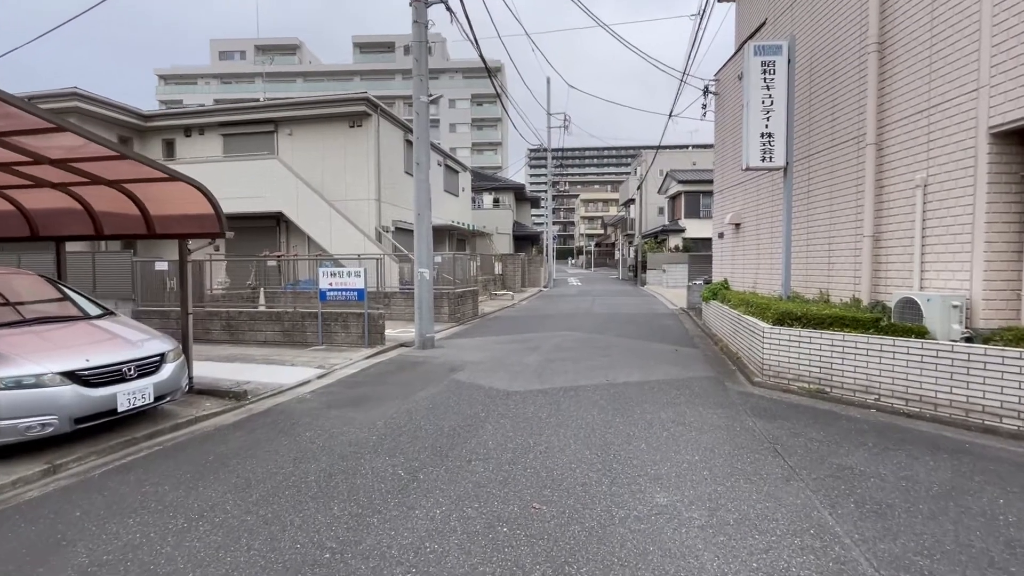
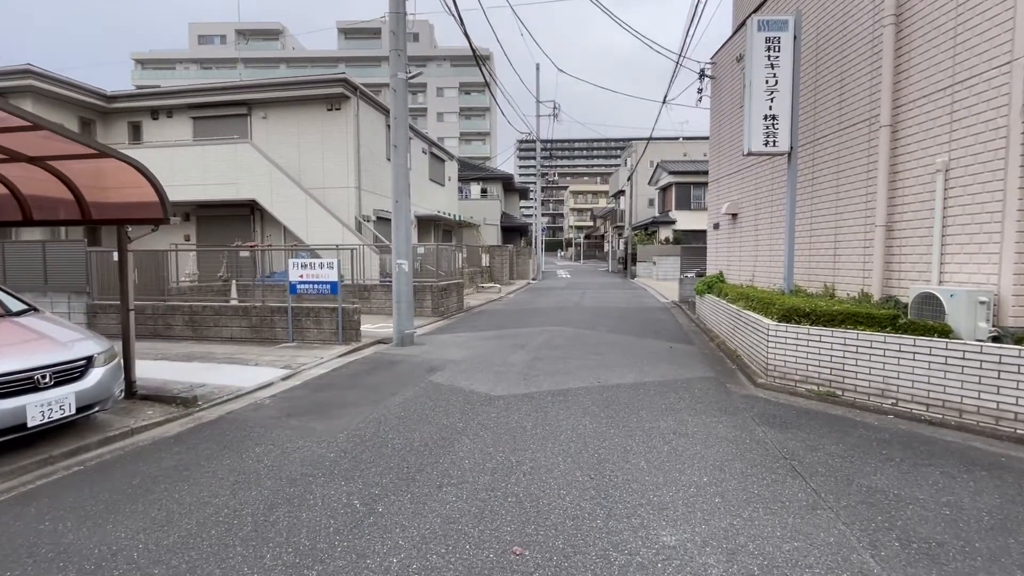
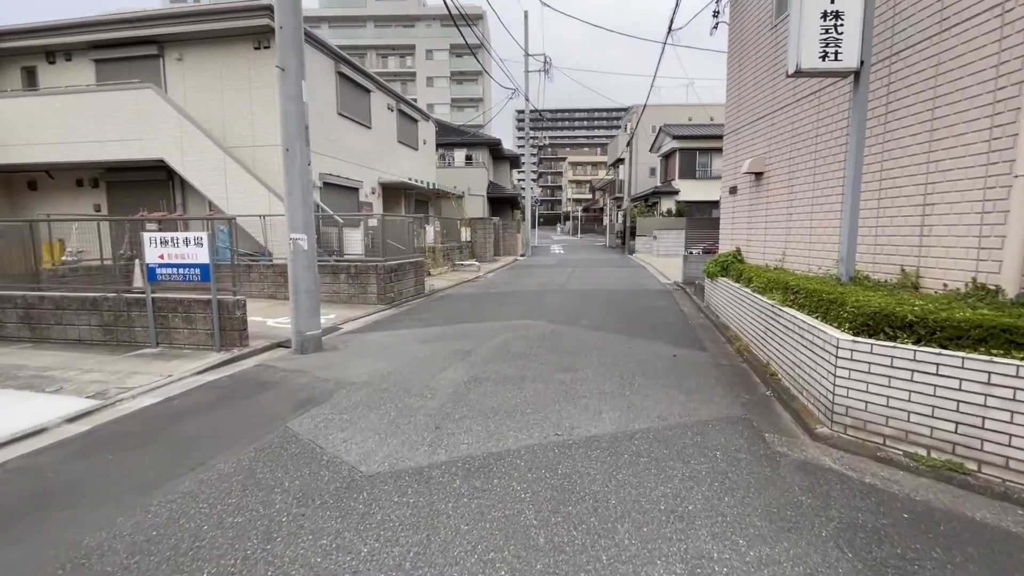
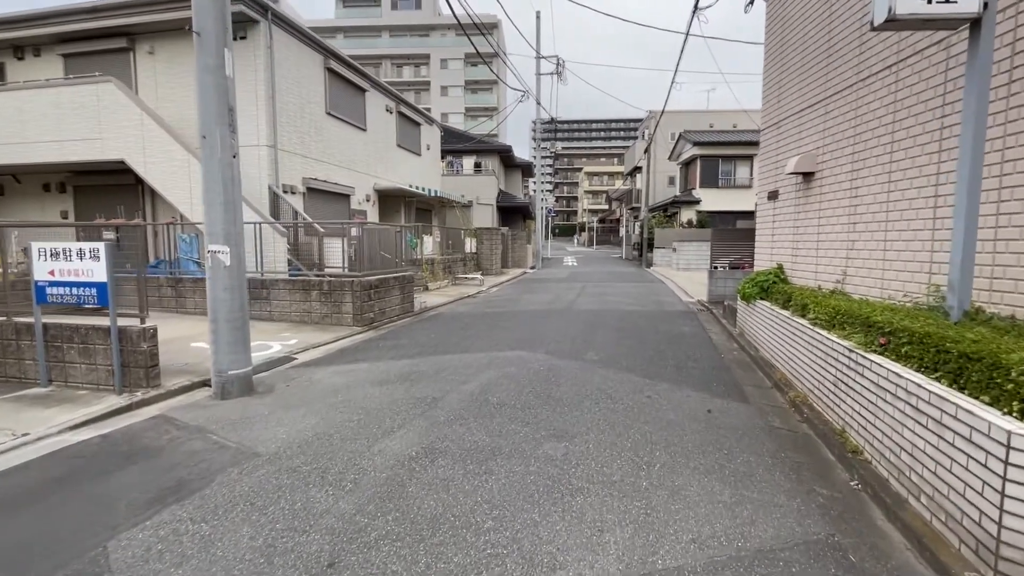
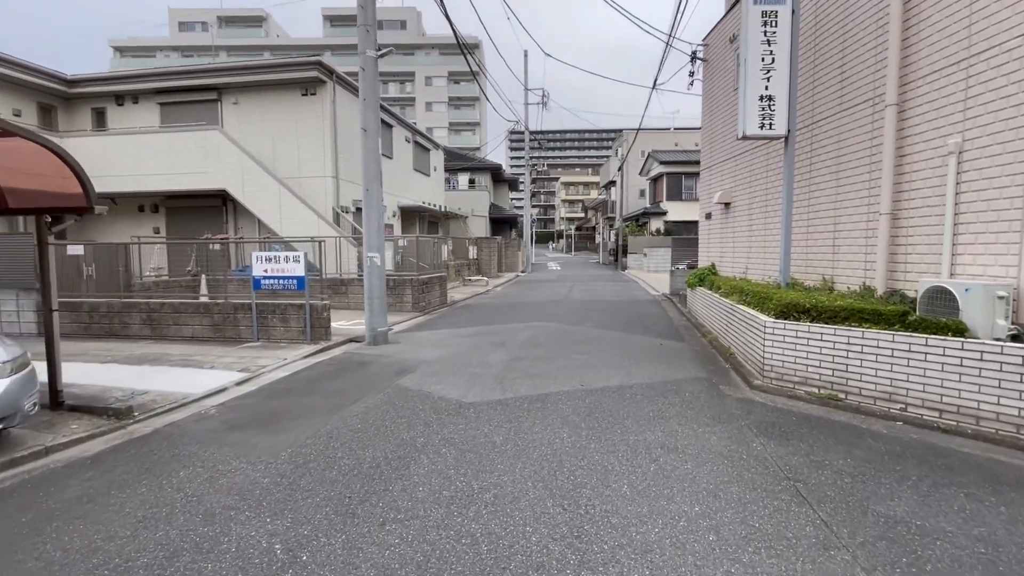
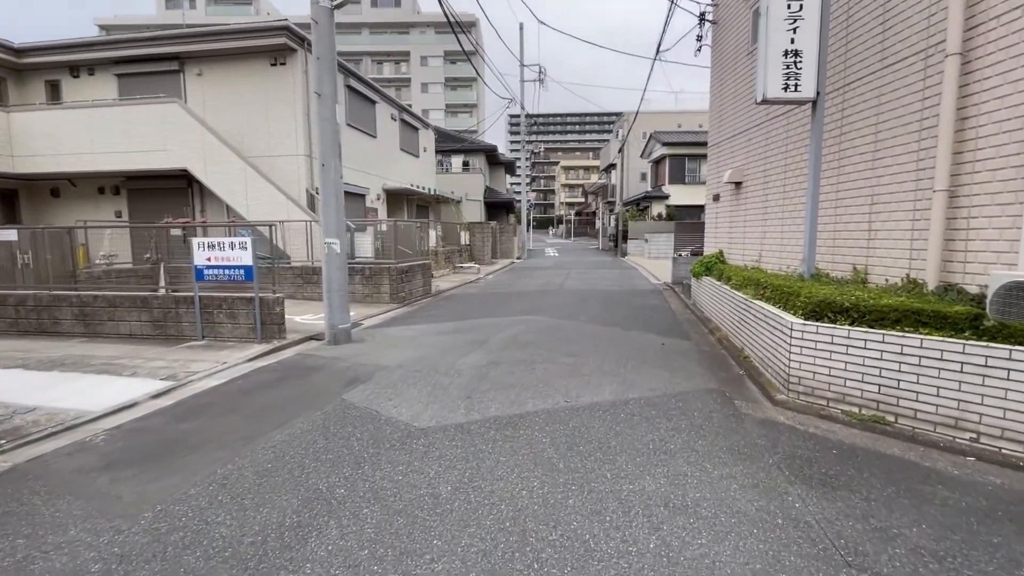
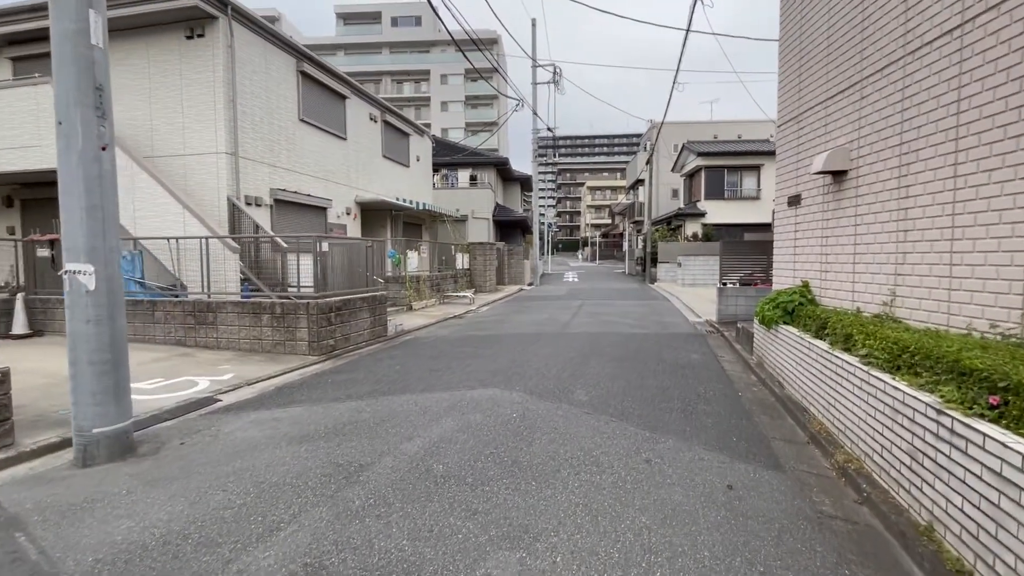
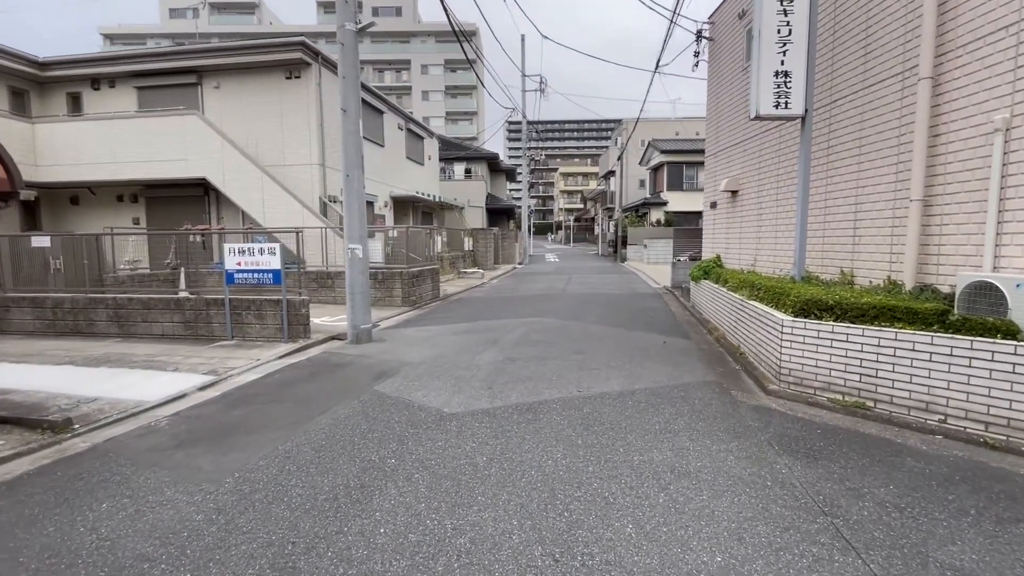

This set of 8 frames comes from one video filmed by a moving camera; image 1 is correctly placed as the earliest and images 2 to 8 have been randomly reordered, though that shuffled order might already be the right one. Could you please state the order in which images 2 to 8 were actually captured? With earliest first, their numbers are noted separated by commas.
2, 5, 8, 6, 3, 4, 7
